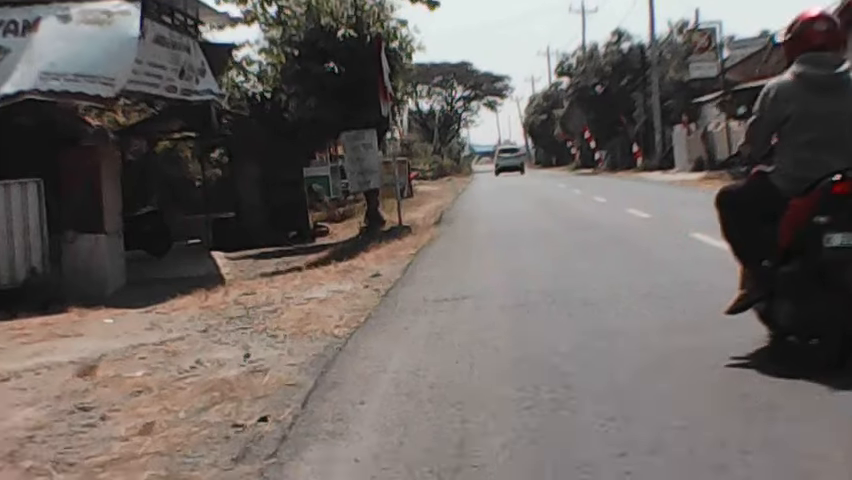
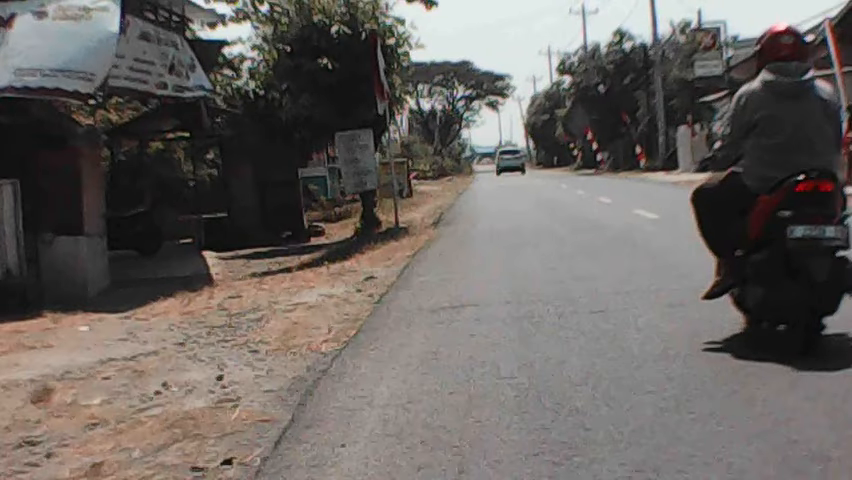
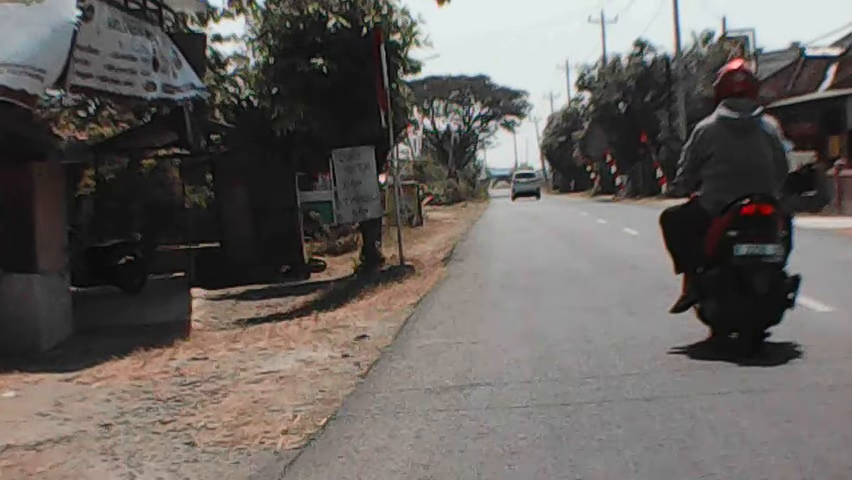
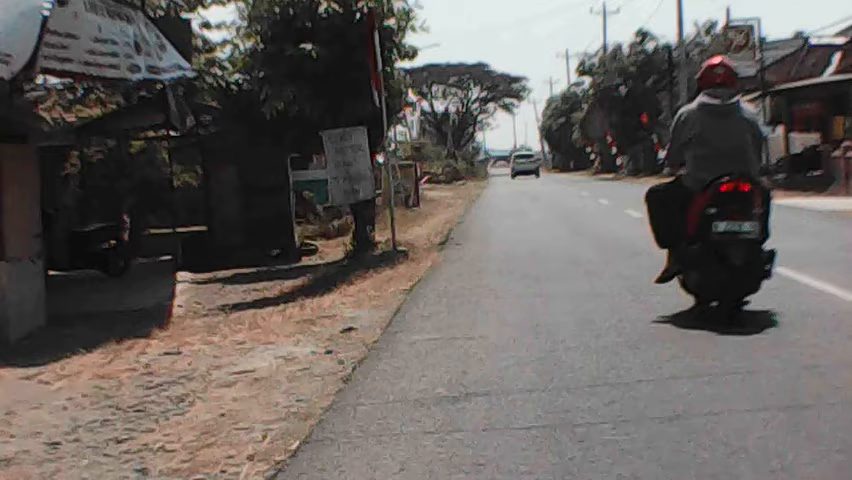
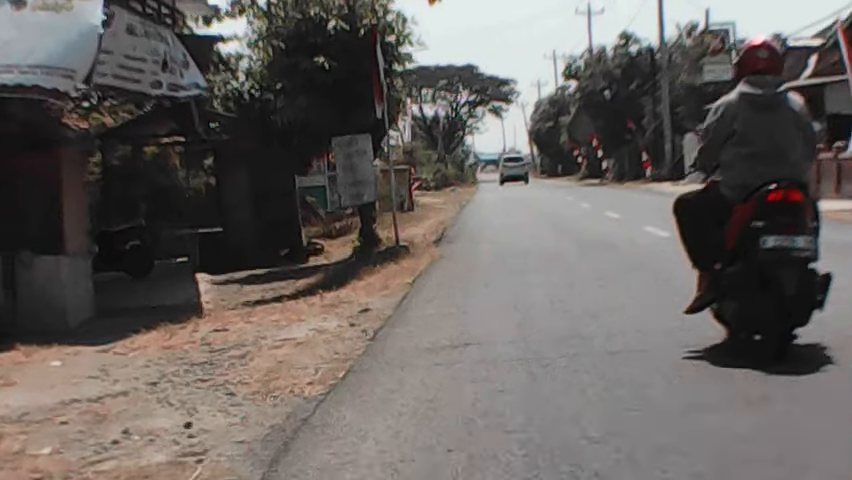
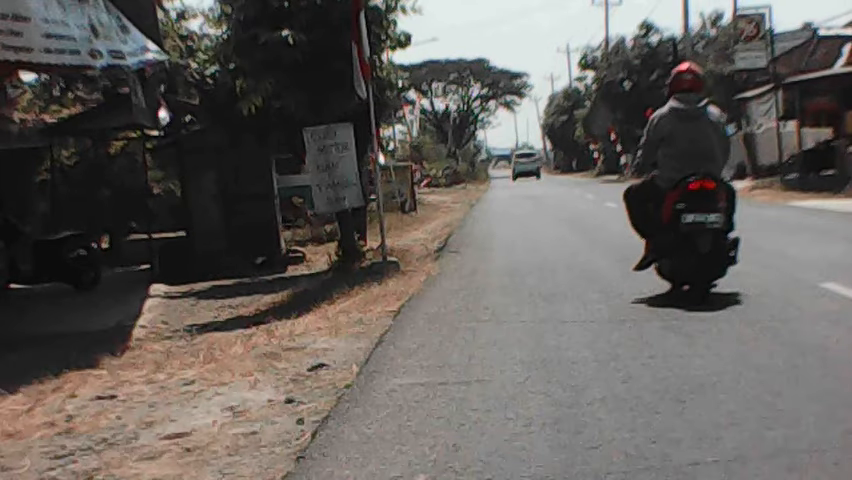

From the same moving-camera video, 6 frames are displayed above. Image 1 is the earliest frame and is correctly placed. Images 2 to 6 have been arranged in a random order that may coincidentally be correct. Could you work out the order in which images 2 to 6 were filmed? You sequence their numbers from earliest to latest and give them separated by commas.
2, 5, 3, 4, 6
